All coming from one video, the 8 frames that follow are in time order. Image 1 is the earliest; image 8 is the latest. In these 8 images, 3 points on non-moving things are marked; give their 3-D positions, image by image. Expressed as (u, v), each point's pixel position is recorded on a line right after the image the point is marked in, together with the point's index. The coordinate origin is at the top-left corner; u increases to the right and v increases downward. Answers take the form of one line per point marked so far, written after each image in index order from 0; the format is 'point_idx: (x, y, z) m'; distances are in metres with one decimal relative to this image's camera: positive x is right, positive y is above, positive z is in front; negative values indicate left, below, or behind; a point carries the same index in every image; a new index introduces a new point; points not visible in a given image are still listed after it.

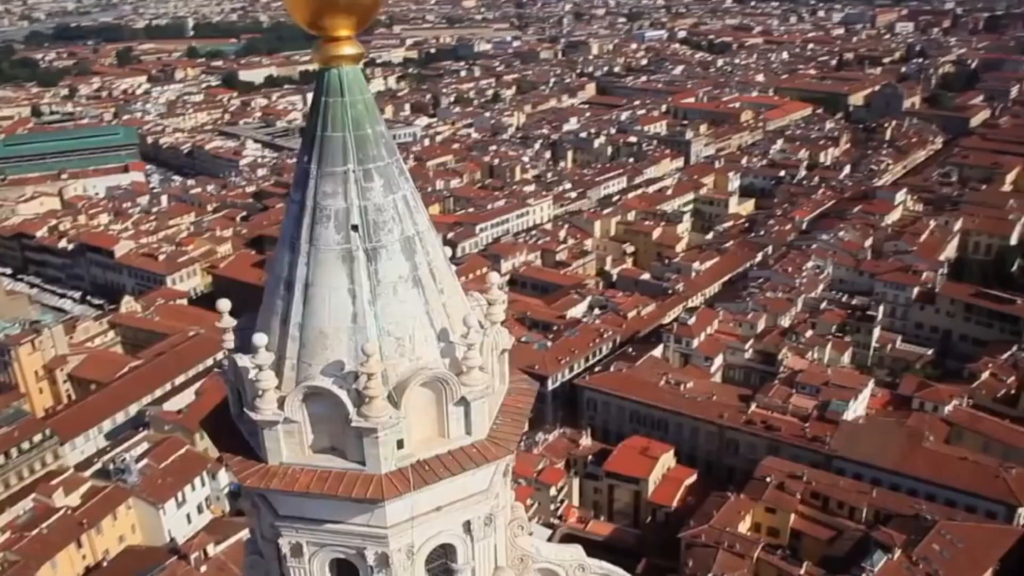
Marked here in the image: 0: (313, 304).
0: (-1.6, -0.1, +8.1) m
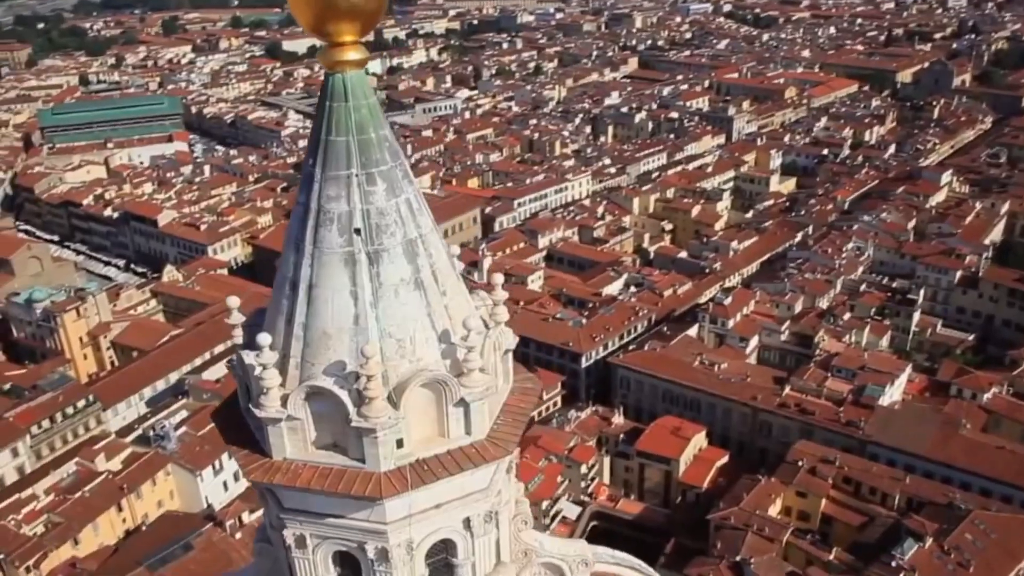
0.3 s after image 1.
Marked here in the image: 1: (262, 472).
0: (-1.6, -0.1, +8.3) m
1: (-2.1, -1.5, +8.4) m
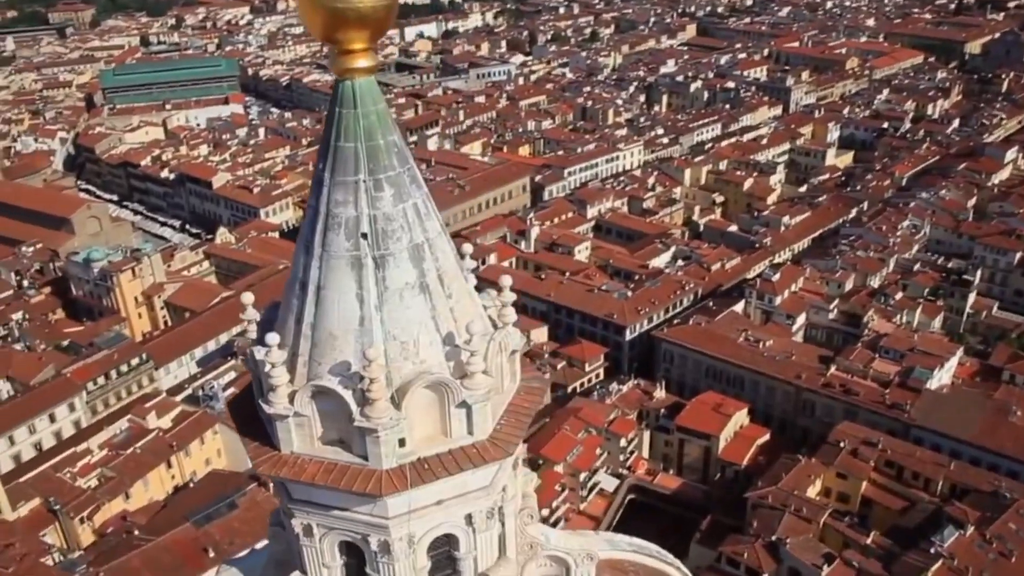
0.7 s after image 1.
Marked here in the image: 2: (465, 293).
0: (-1.6, -0.2, +8.5) m
1: (-2.1, -1.5, +8.8) m
2: (-0.4, 0.0, +8.9) m
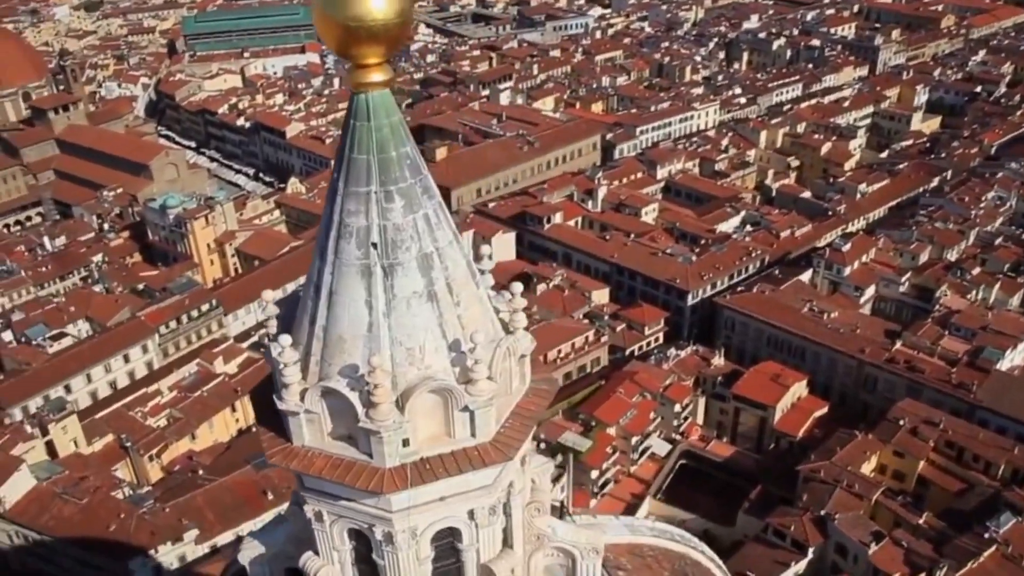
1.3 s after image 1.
0: (-1.6, -0.2, +8.8) m
1: (-2.1, -1.5, +9.2) m
2: (-0.4, -0.1, +9.2) m
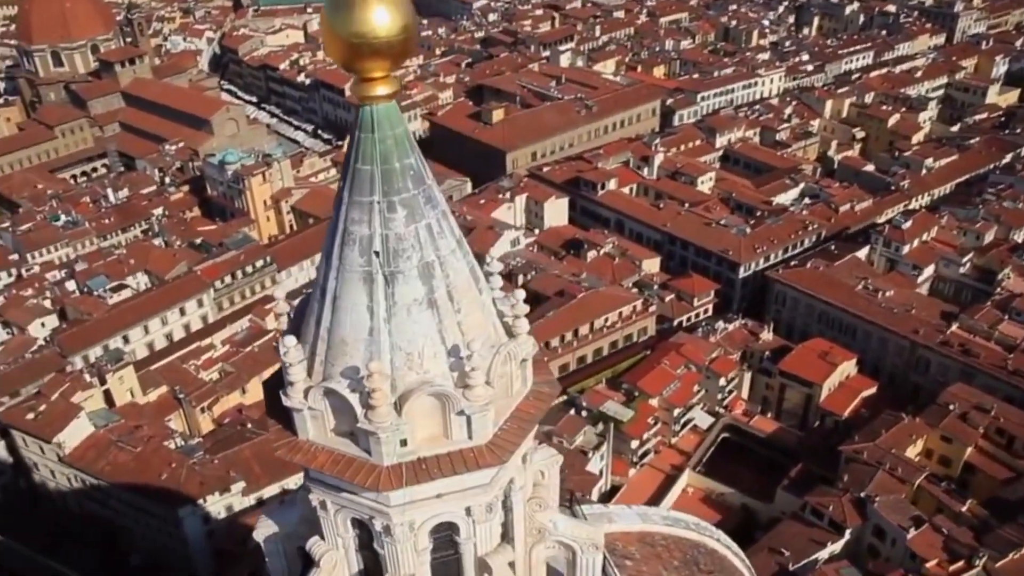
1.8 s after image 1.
0: (-1.6, -0.2, +9.1) m
1: (-2.2, -1.5, +9.6) m
2: (-0.3, -0.2, +9.4) m
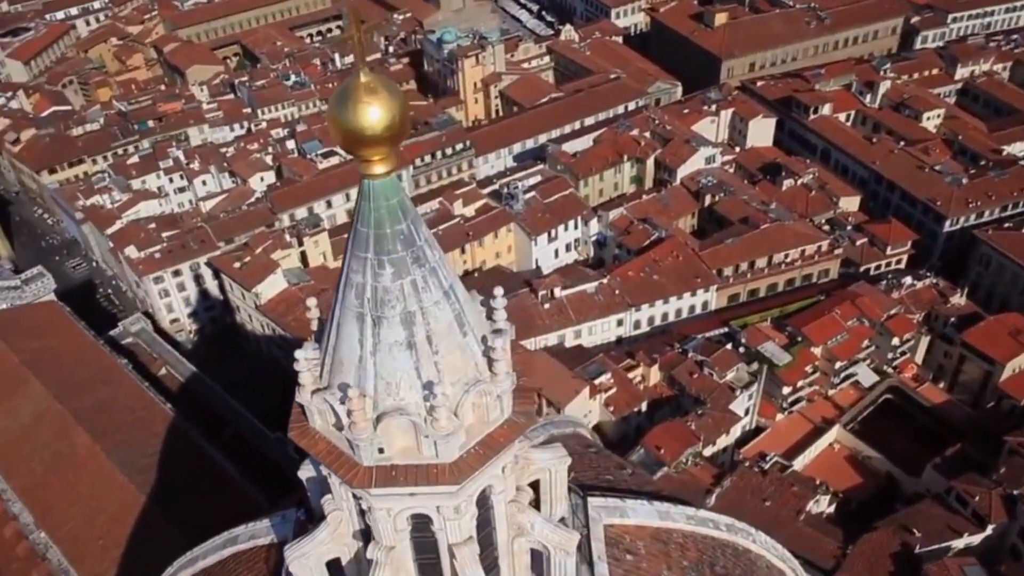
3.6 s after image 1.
0: (-1.8, -0.6, +10.3) m
1: (-2.4, -1.8, +11.1) m
2: (-0.5, -0.8, +10.2) m
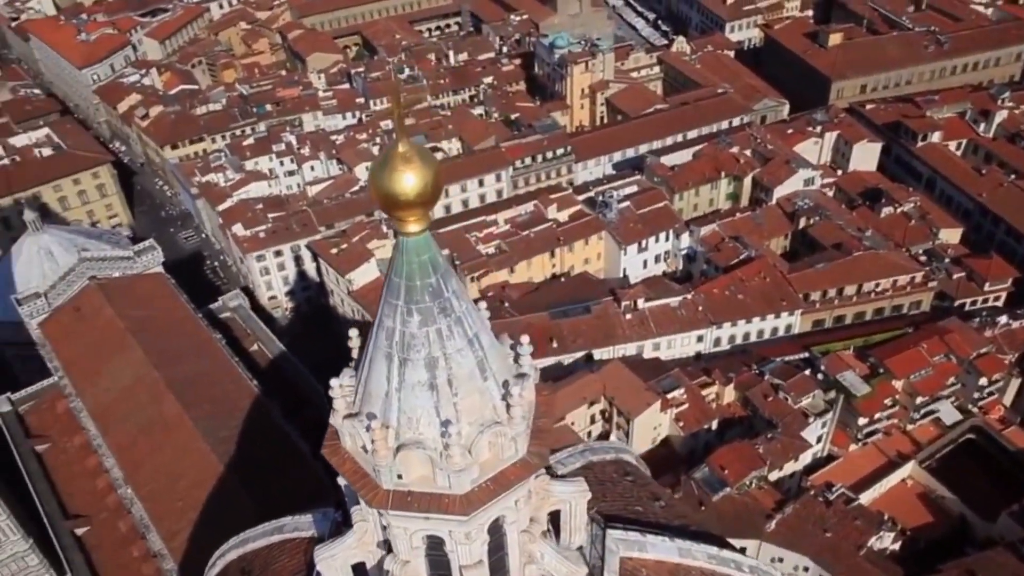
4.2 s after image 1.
0: (-1.6, -1.1, +11.2) m
1: (-2.2, -2.1, +12.1) m
2: (-0.4, -1.3, +11.1) m
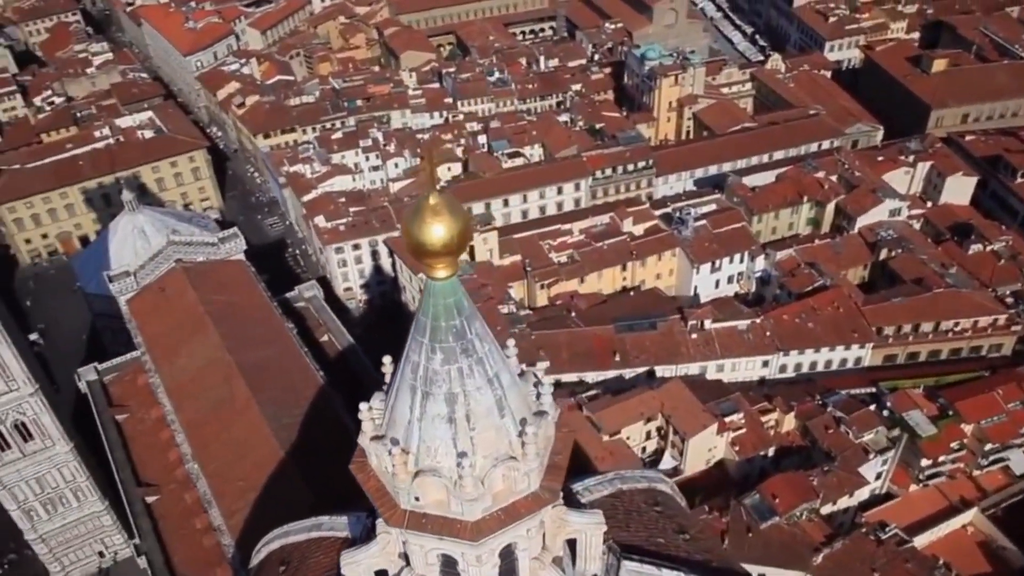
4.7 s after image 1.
0: (-1.4, -1.4, +11.8) m
1: (-2.0, -2.4, +12.7) m
2: (-0.2, -1.8, +11.5) m
